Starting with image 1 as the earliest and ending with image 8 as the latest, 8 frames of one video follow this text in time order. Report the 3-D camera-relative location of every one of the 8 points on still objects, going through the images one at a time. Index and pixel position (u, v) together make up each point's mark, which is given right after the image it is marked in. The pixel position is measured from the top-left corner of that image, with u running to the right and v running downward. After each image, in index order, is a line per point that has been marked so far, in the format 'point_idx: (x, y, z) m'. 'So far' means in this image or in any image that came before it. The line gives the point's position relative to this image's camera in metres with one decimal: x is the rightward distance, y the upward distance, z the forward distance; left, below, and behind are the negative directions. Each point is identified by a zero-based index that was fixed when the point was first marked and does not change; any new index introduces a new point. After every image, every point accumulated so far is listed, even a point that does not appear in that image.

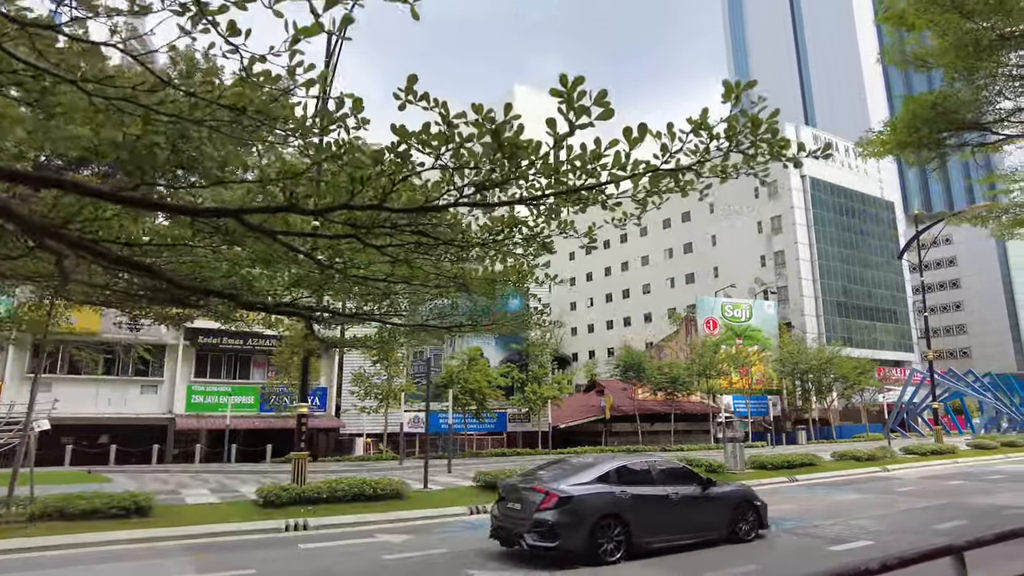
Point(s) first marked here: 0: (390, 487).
0: (-2.2, -3.7, +12.3) m
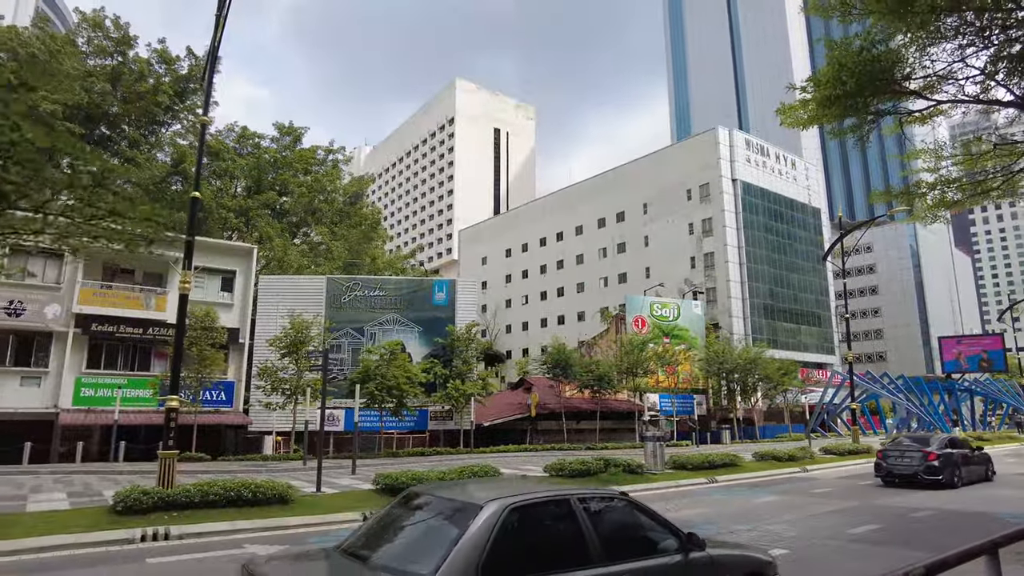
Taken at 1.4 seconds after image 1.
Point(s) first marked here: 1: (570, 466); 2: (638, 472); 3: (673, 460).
0: (-3.9, -3.4, +11.1) m
1: (+1.3, -3.9, +14.6) m
2: (+3.0, -4.4, +15.7) m
3: (+4.2, -4.5, +17.2) m
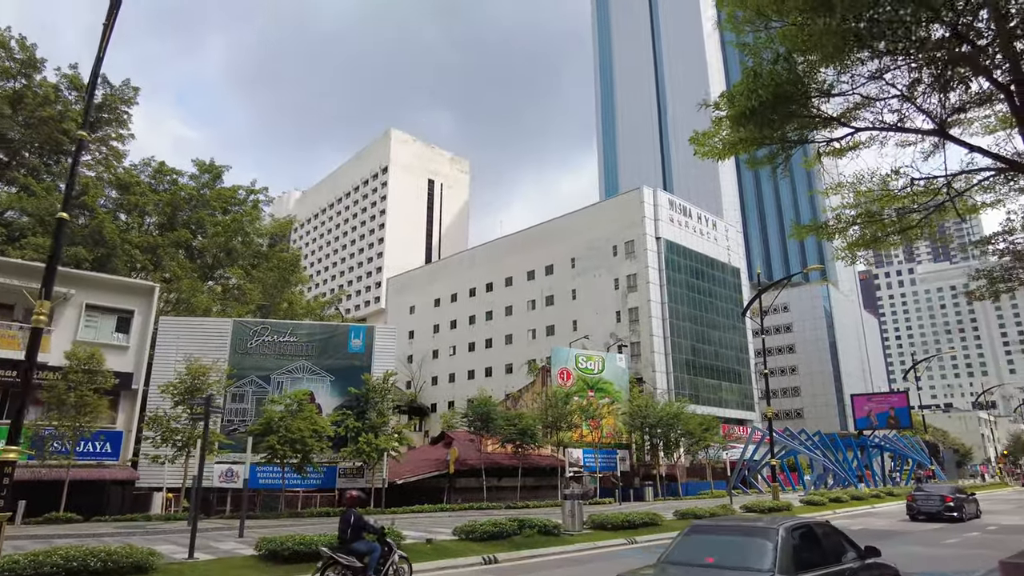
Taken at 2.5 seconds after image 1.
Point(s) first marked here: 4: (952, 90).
0: (-5.5, -3.9, +9.5) m
1: (-0.6, -4.8, +13.5) m
2: (+0.9, -5.4, +14.7) m
3: (+2.0, -5.7, +16.3) m
4: (+4.3, +2.3, +6.6) m
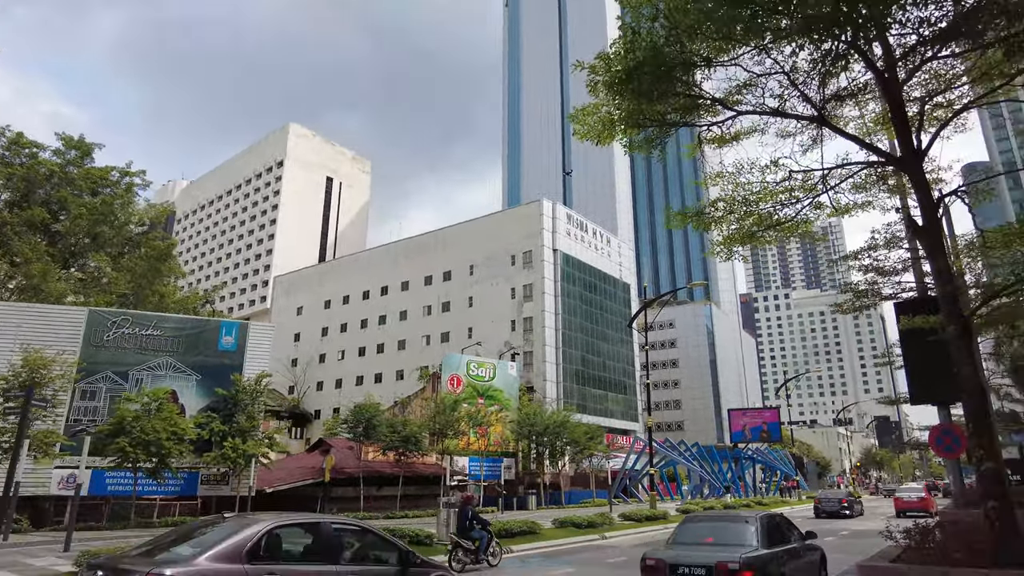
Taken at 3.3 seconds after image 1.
0: (-7.3, -3.5, +8.0) m
1: (-3.1, -4.7, +12.6) m
2: (-1.8, -5.4, +14.0) m
3: (-1.0, -5.7, +15.7) m
4: (+3.1, +2.2, +6.6) m
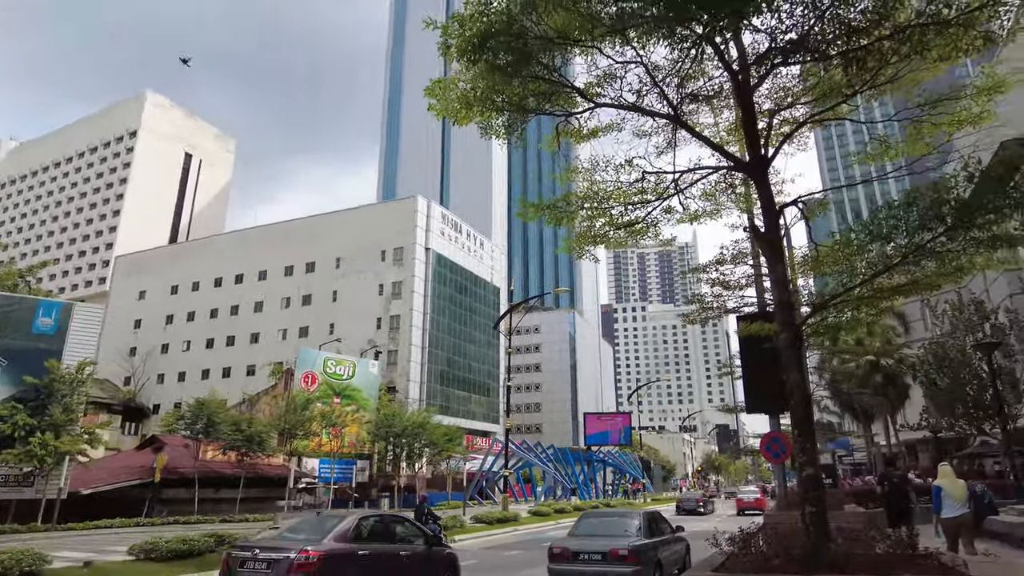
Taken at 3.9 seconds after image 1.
0: (-9.0, -2.9, +6.0) m
1: (-5.9, -4.4, +11.3) m
2: (-4.9, -5.1, +13.0) m
3: (-4.5, -5.5, +14.8) m
4: (+1.8, +2.2, +6.7) m
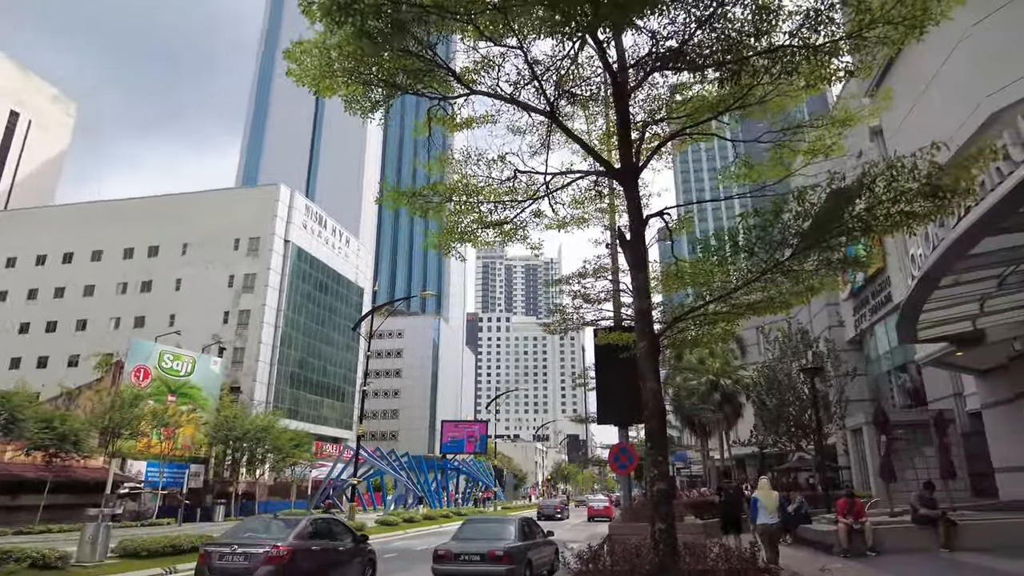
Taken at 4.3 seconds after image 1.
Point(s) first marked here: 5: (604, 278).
0: (-10.2, -2.2, +3.7) m
1: (-8.3, -3.9, +9.5) m
2: (-7.7, -4.7, +11.4) m
3: (-7.7, -5.1, +13.2) m
4: (+0.6, +2.1, +6.6) m
5: (+1.6, +0.2, +11.2) m
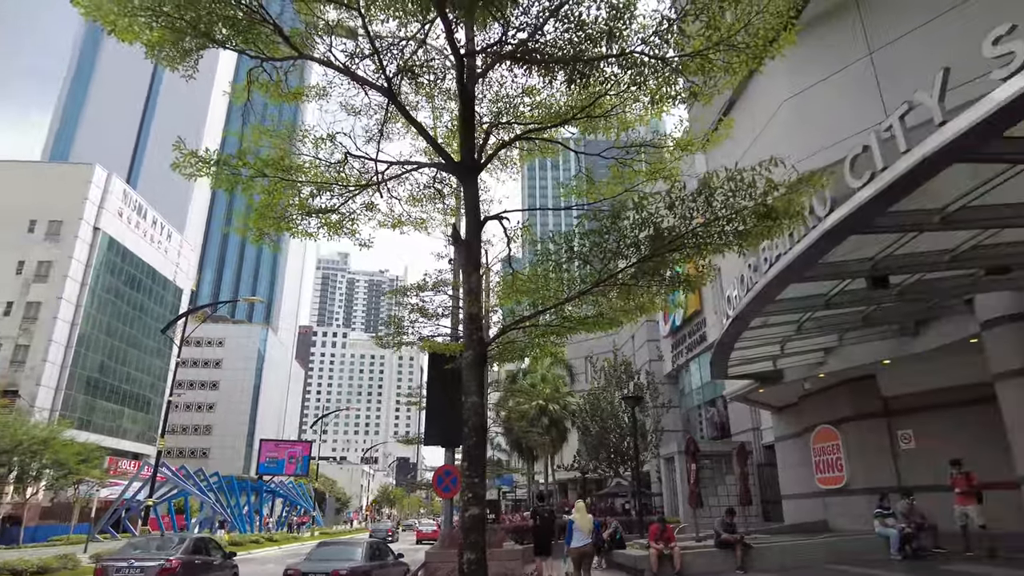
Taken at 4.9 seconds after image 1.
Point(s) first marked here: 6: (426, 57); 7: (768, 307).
0: (-11.0, -1.3, +0.8) m
1: (-10.6, -3.3, +6.8) m
2: (-10.5, -4.2, +8.7) m
3: (-11.0, -4.6, +10.5) m
4: (-0.9, +2.0, +6.3) m
5: (-1.1, -0.1, +10.8) m
6: (-0.7, +2.1, +6.4) m
7: (+5.0, -0.4, +12.9) m
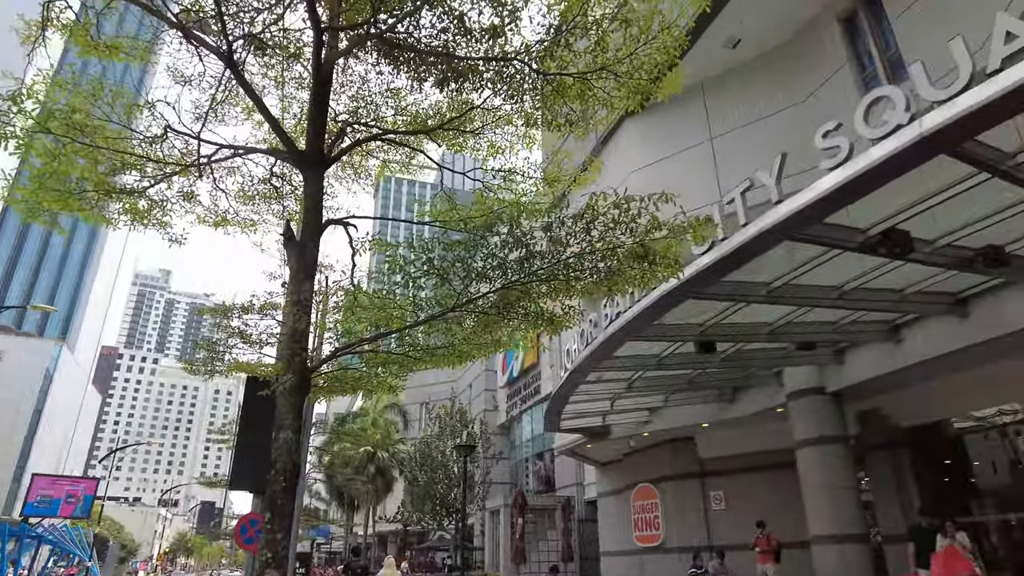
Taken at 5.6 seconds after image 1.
0: (-10.8, -0.1, -2.2) m
1: (-12.1, -2.4, +3.5) m
2: (-12.5, -3.4, +5.3) m
3: (-13.4, -3.9, +6.9) m
4: (-2.0, +1.9, +5.6) m
5: (-3.5, -0.4, +9.8) m
6: (-1.9, +1.9, +5.8) m
7: (+1.9, -1.5, +13.2) m
